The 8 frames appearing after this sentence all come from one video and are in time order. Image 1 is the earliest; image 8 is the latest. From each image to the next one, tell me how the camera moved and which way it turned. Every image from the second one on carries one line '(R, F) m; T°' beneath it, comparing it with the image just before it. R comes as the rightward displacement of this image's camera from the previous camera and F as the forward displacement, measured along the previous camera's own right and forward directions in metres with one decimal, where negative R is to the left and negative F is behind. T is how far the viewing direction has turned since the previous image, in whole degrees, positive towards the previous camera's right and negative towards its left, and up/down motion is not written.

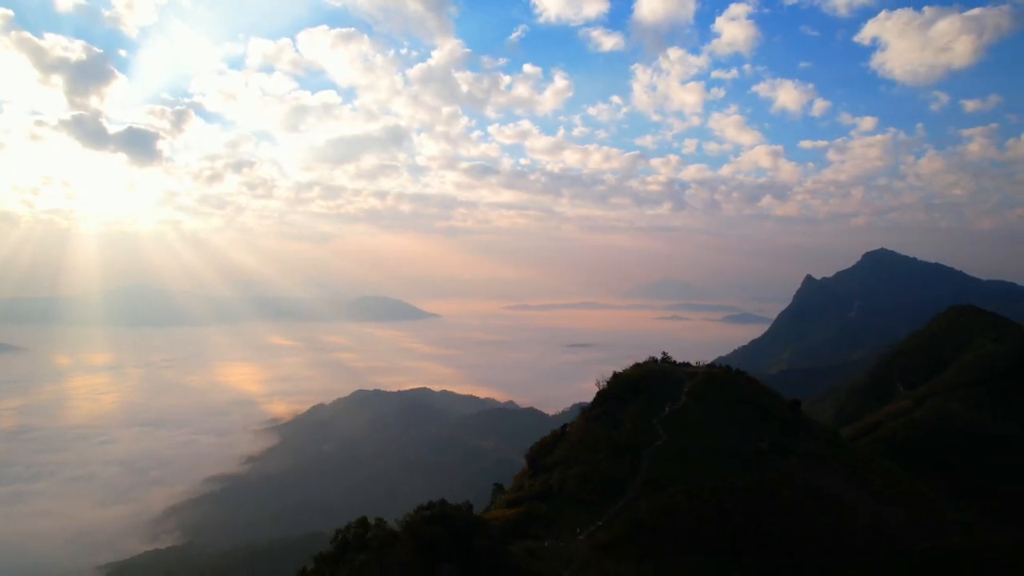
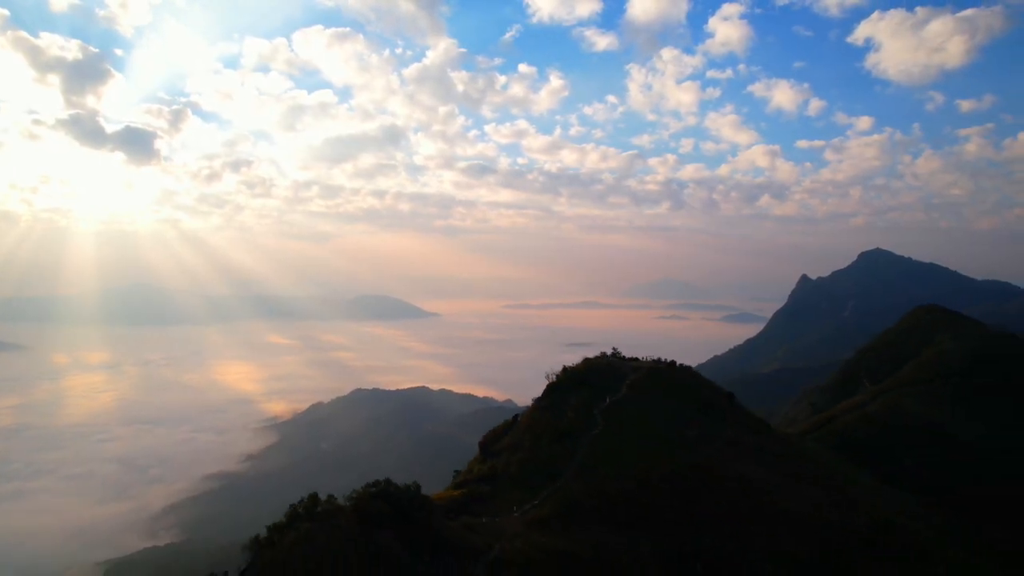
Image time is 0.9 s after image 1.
(+1.1, -0.3) m; 0°
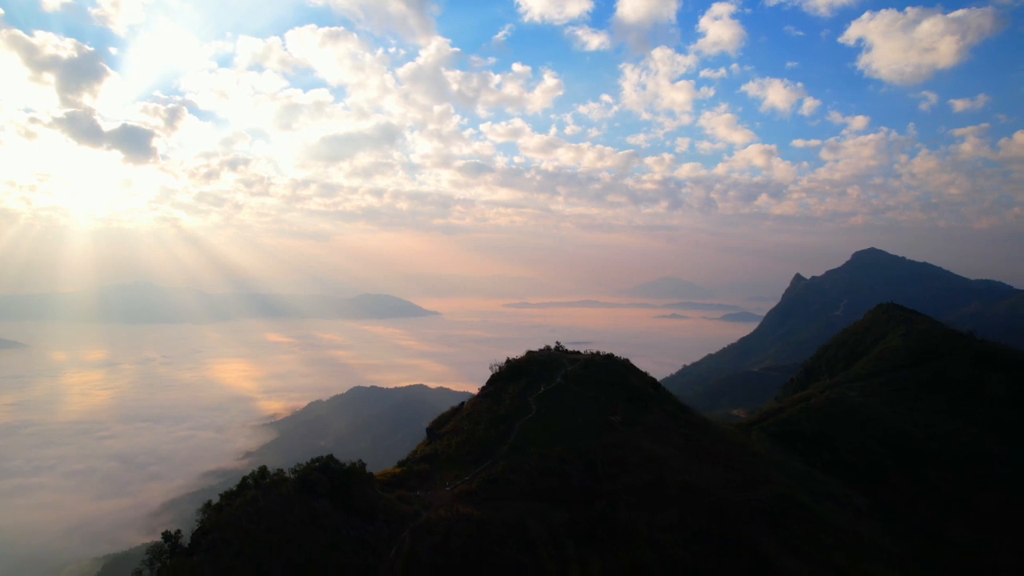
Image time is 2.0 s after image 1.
(+1.5, -0.3) m; 0°
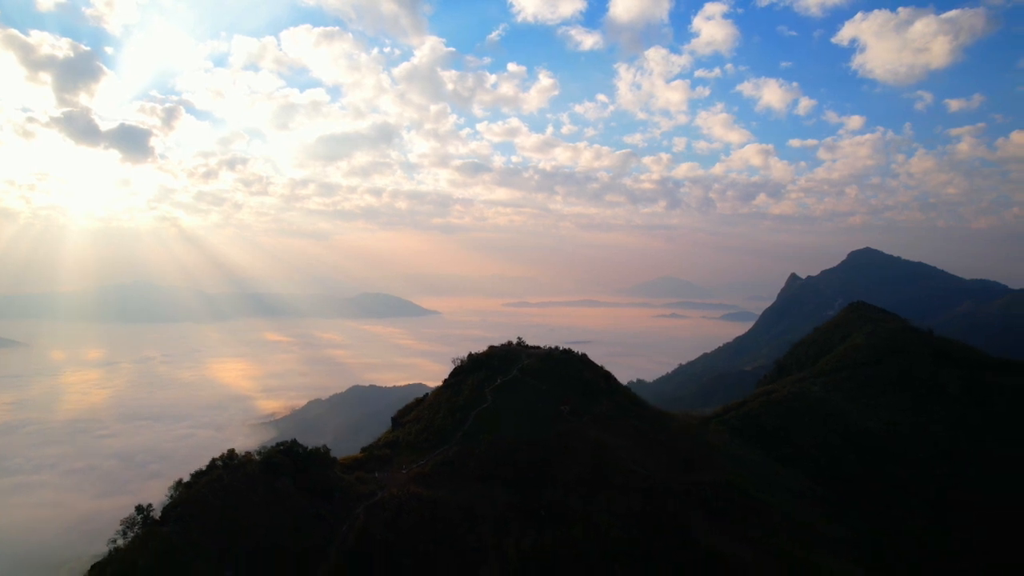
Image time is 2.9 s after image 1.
(+1.1, -0.3) m; 0°
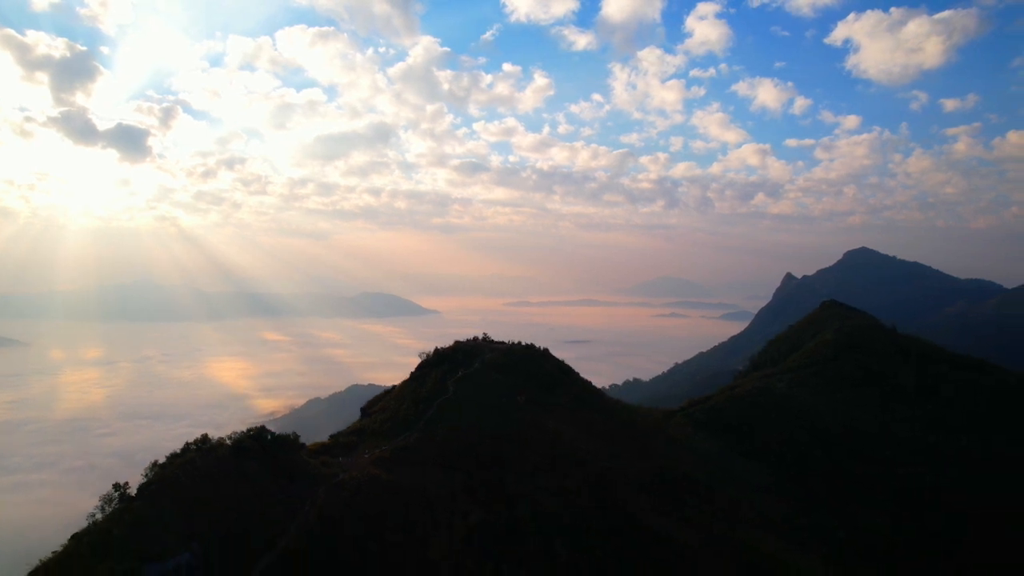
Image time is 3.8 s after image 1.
(+1.2, -0.3) m; 0°
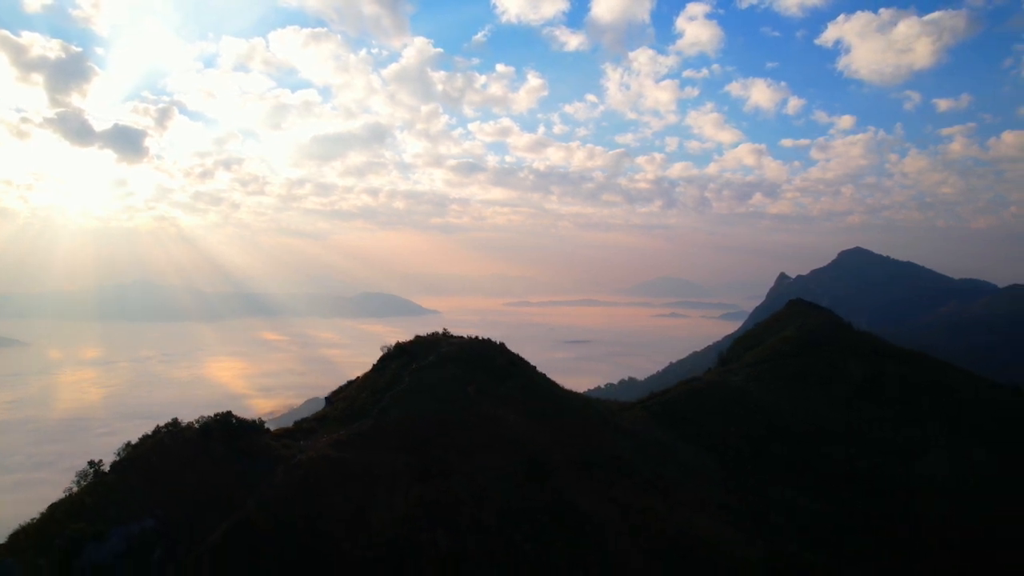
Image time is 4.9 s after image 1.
(+1.6, -0.3) m; 0°
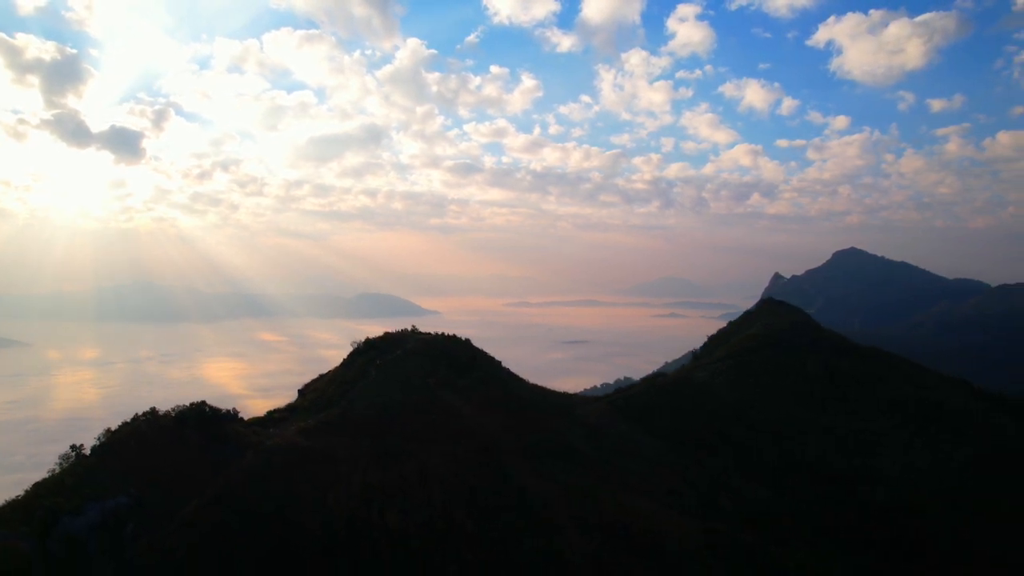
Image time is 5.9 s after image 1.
(+1.3, -0.3) m; 0°
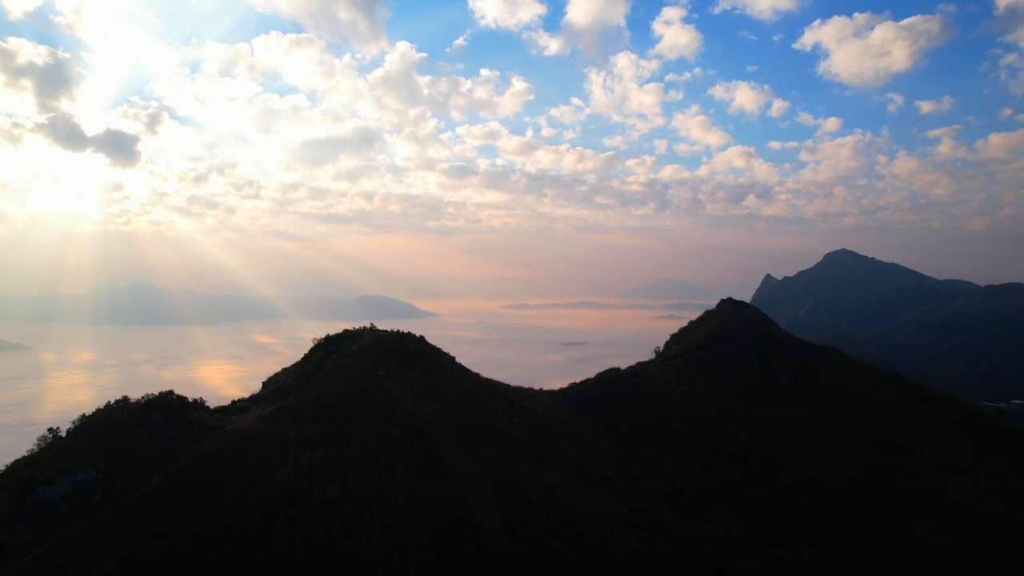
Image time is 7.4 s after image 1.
(+2.0, -0.4) m; 0°
